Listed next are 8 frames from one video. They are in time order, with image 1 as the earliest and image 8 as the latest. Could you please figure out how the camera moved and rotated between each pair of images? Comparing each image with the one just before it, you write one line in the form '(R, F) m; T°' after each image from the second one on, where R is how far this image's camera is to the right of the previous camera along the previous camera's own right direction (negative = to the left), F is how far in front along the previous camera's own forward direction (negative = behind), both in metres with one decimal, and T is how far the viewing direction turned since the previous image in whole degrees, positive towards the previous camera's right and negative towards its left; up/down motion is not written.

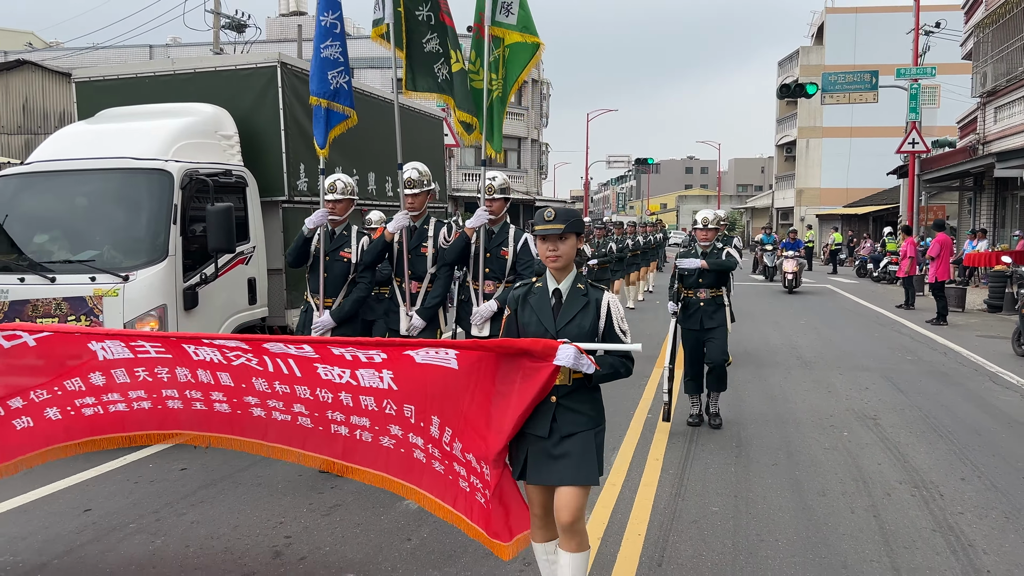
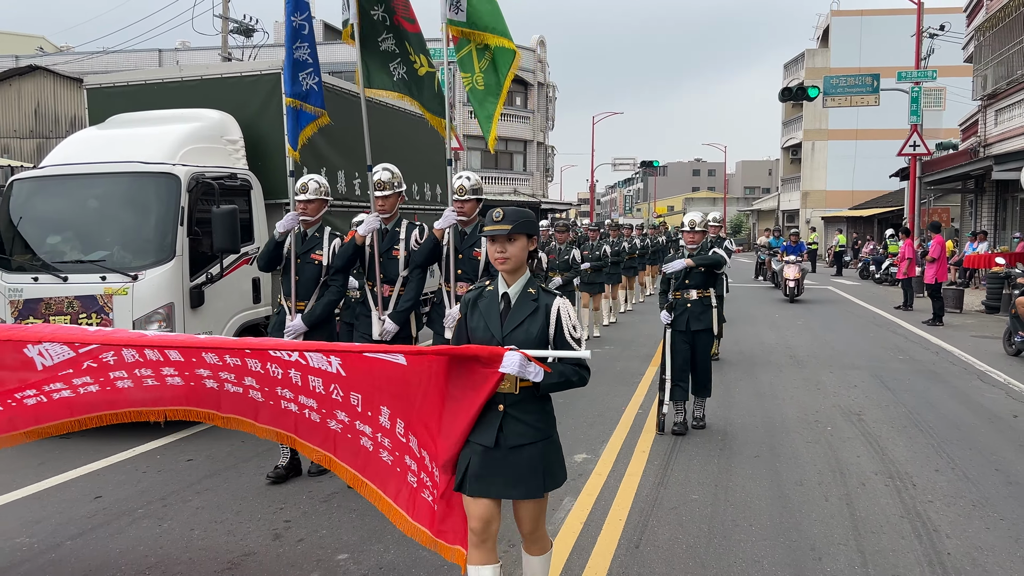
(+0.1, -0.2) m; -1°
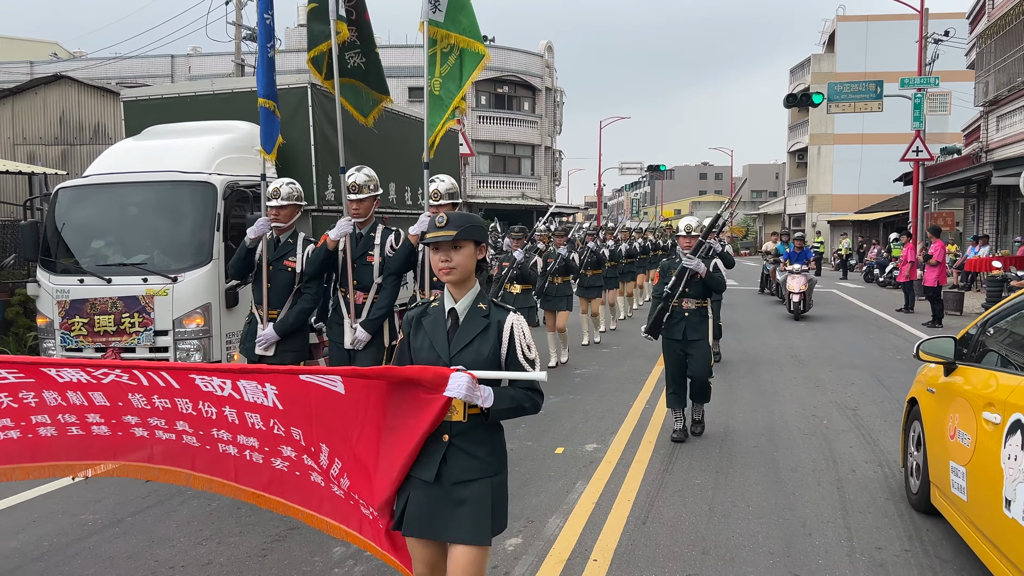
(-0.1, -0.4) m; -1°
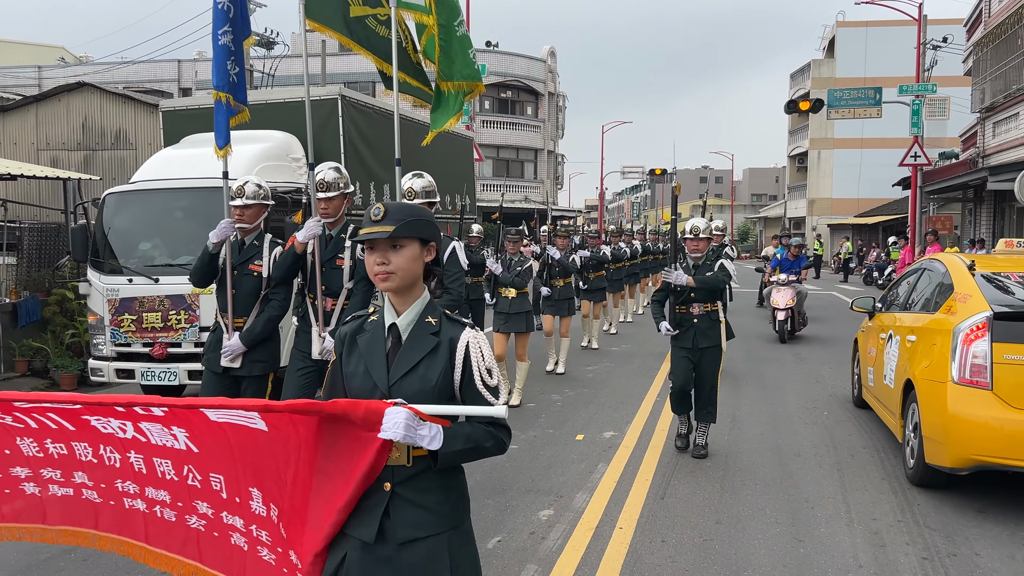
(-0.2, -0.5) m; 0°
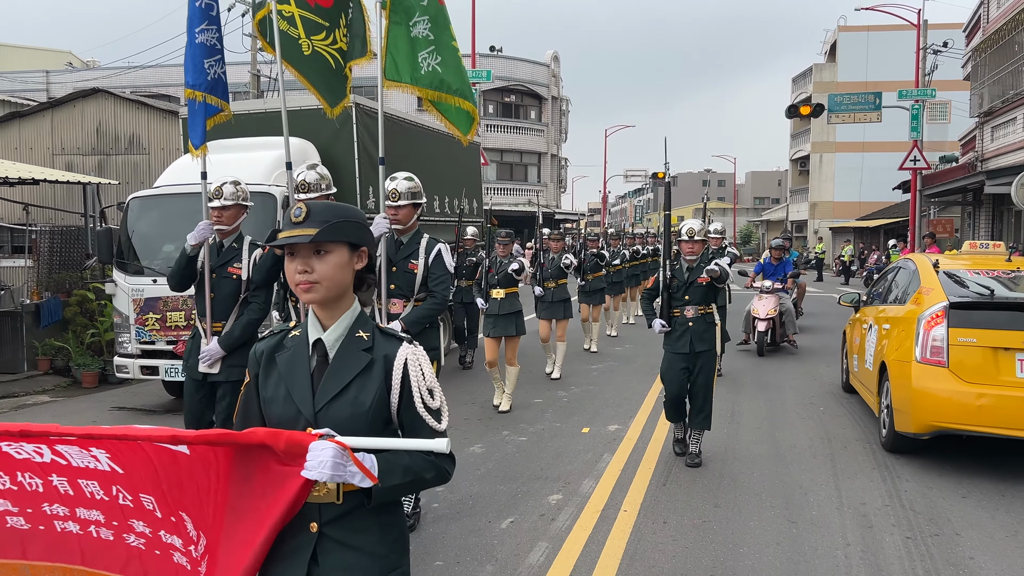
(-0.1, -0.3) m; 0°
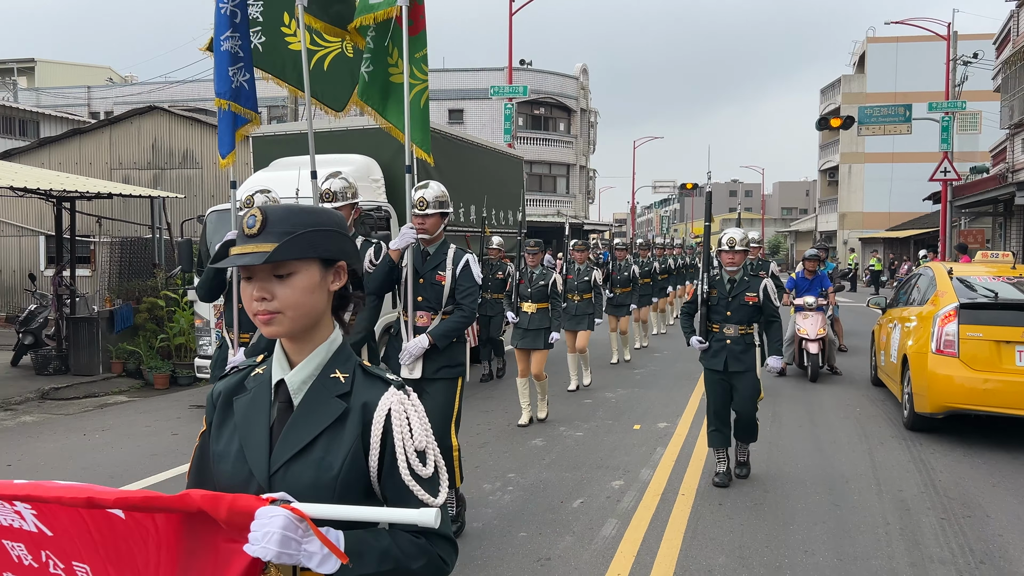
(-0.3, -0.5) m; -2°
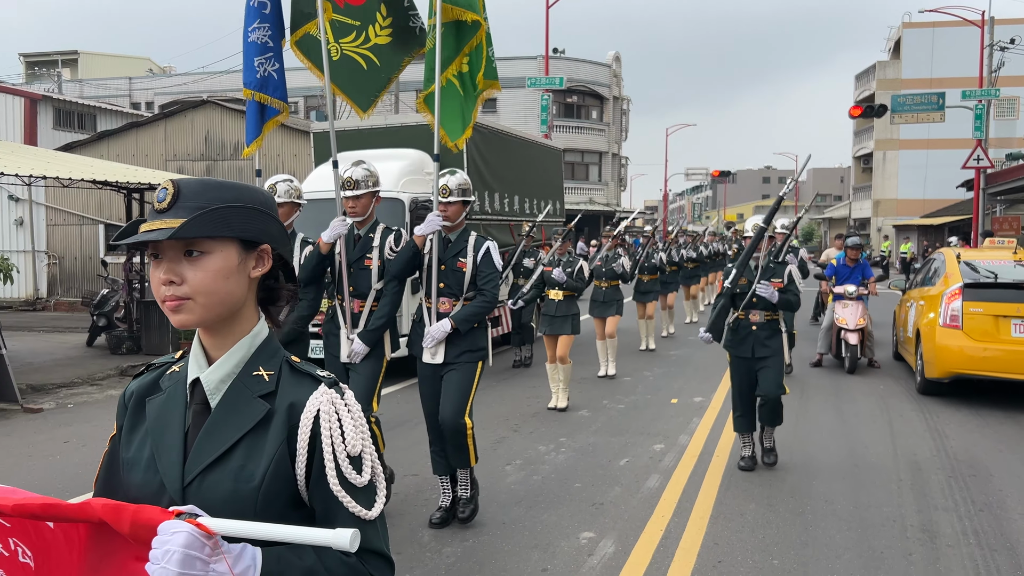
(-0.2, -0.7) m; -2°
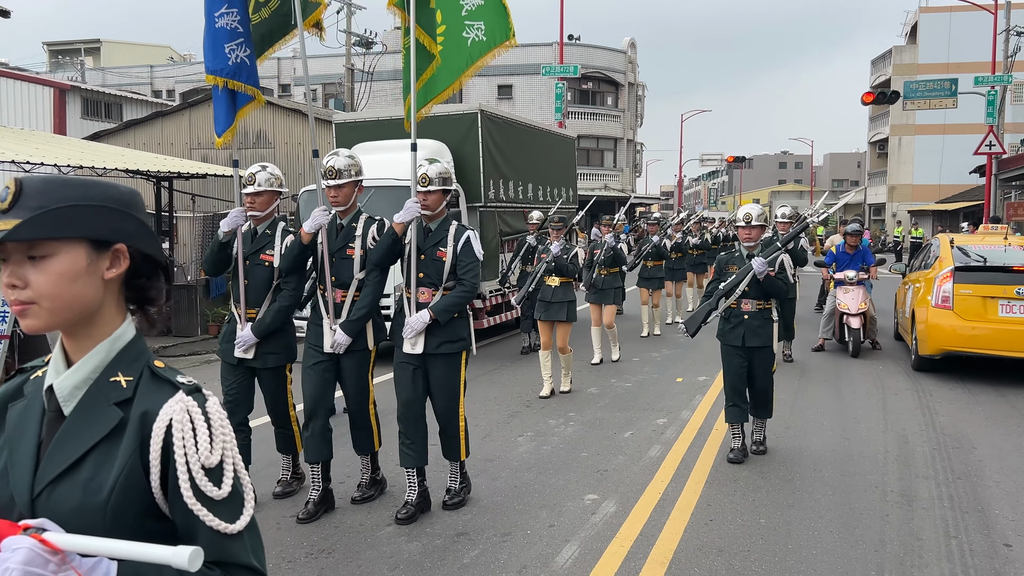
(0.0, -0.4) m; -1°
